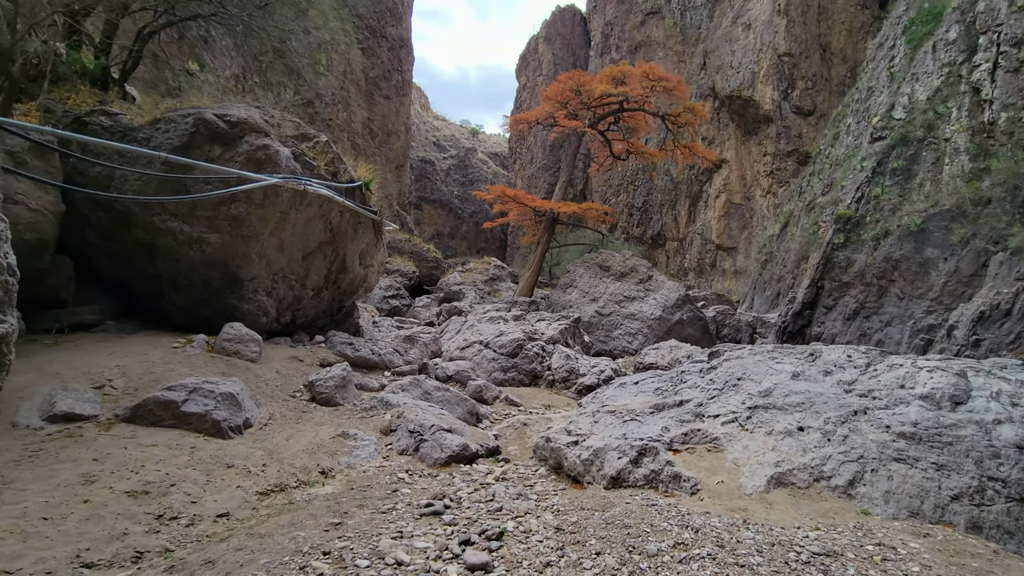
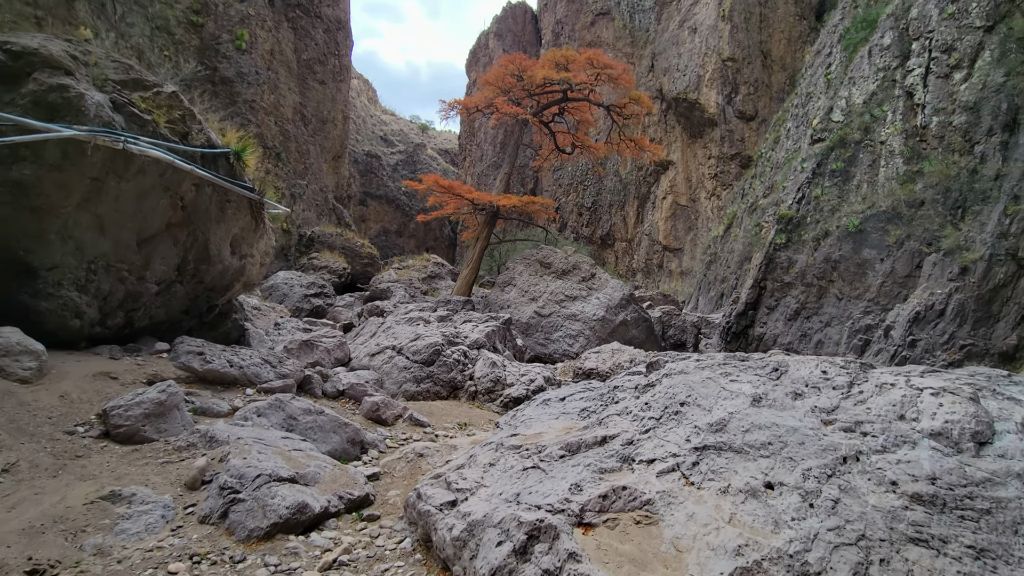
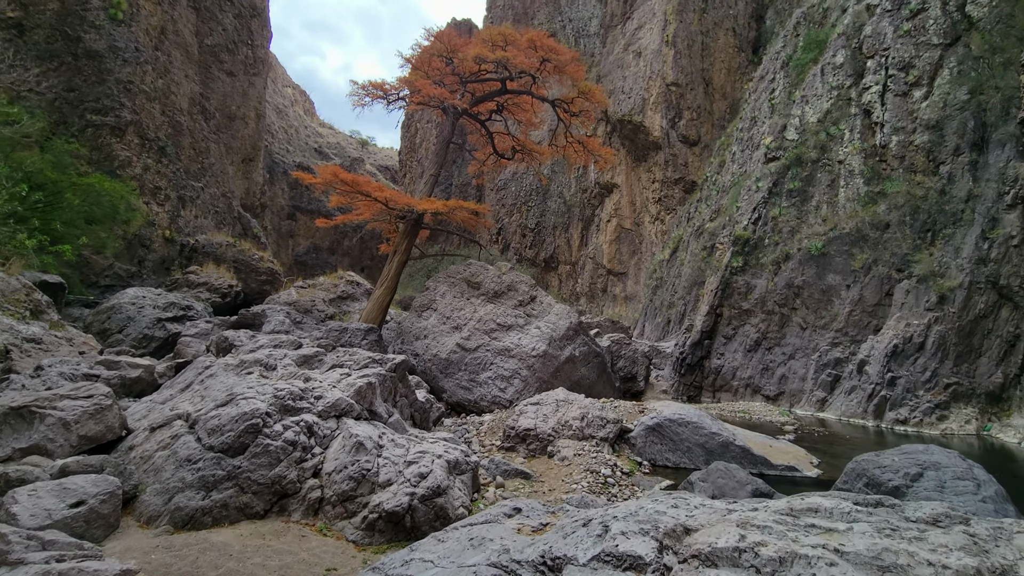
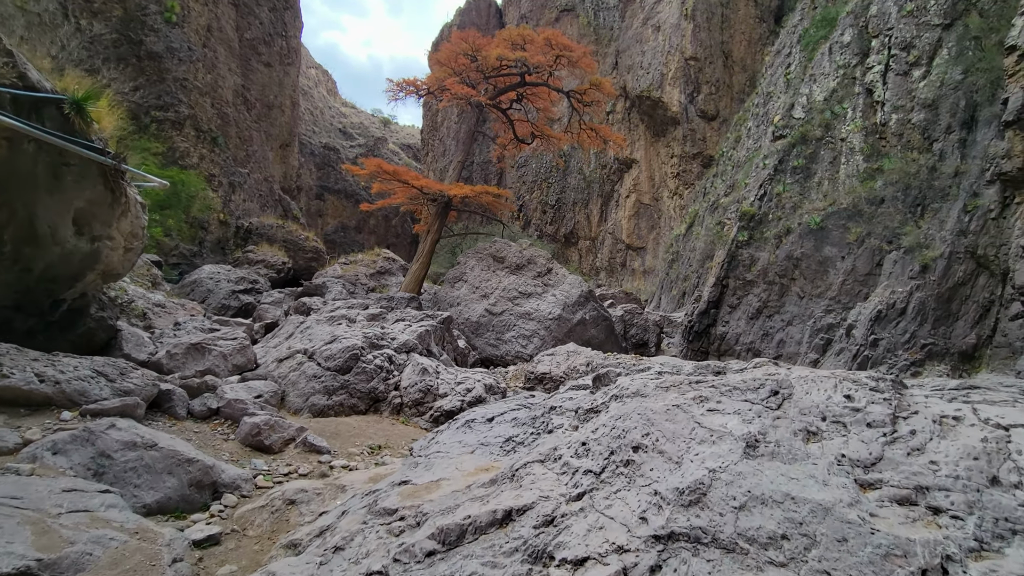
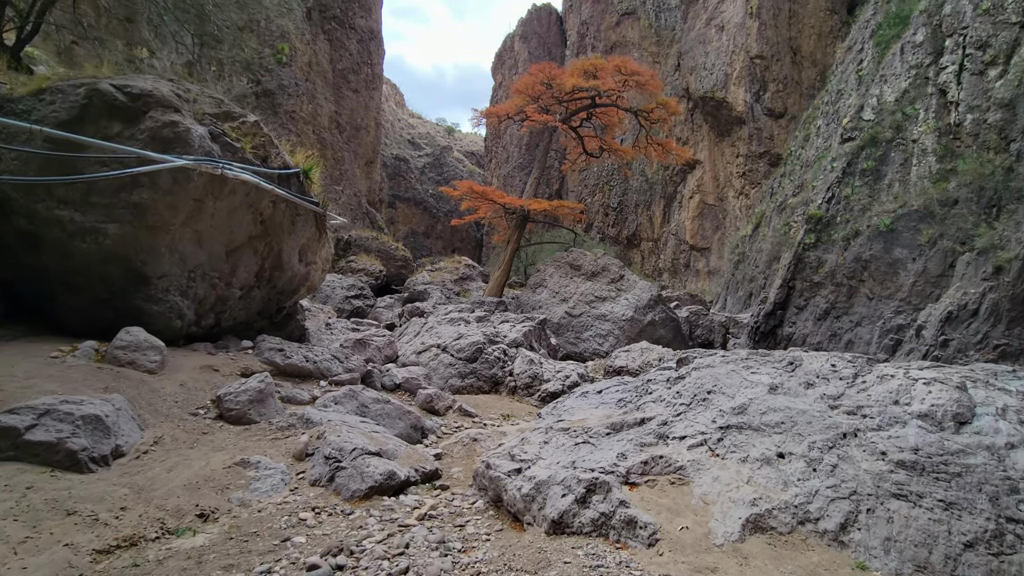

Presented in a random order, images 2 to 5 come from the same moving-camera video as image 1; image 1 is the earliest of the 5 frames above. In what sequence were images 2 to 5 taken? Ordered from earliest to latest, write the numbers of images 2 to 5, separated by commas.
5, 2, 4, 3
